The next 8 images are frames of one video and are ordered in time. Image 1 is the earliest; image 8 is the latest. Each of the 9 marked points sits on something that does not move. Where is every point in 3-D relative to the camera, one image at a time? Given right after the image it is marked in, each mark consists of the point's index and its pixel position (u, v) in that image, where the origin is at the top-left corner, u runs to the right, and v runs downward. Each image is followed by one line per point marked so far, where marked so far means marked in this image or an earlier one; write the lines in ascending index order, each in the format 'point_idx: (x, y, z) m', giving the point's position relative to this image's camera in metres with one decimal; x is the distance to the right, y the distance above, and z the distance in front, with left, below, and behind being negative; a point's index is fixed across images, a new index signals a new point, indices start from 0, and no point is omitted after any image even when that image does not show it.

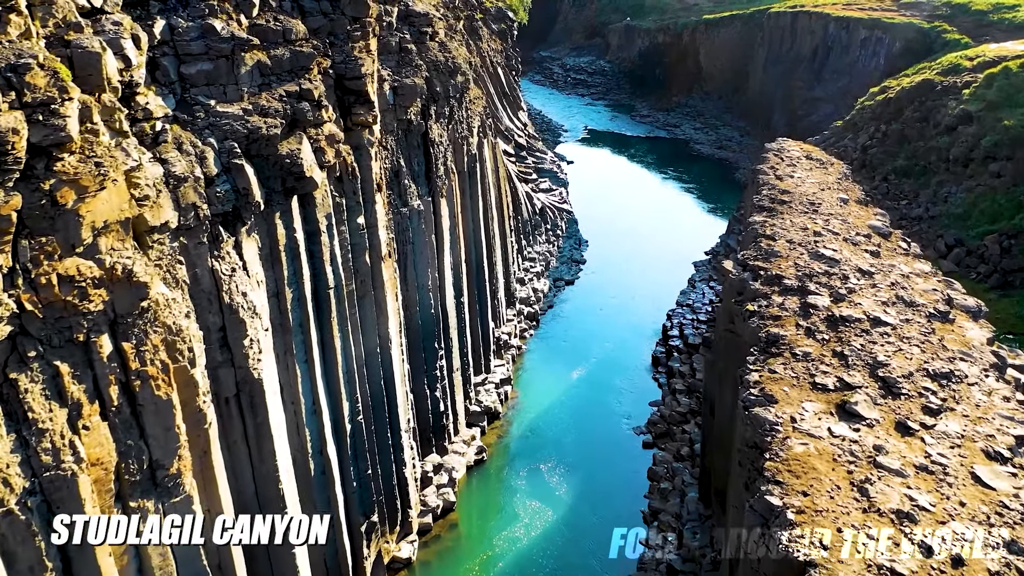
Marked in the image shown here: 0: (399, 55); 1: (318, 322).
0: (-2.7, +5.5, +17.8) m
1: (-3.8, -0.6, +14.7) m
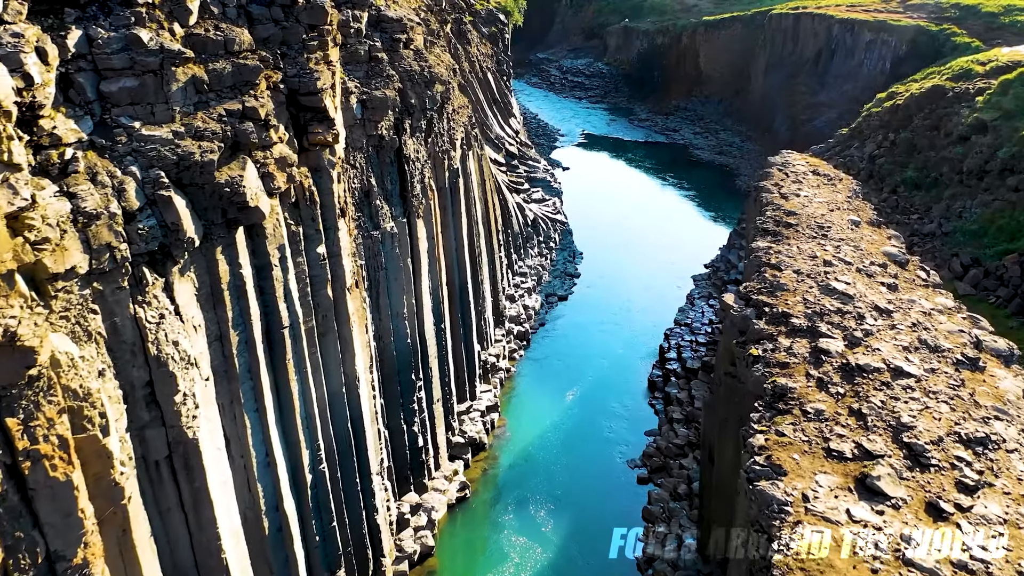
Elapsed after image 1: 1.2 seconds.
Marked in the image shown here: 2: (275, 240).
0: (-3.1, +4.8, +16.3) m
1: (-4.2, -1.3, +13.1) m
2: (-4.0, +0.8, +12.6) m
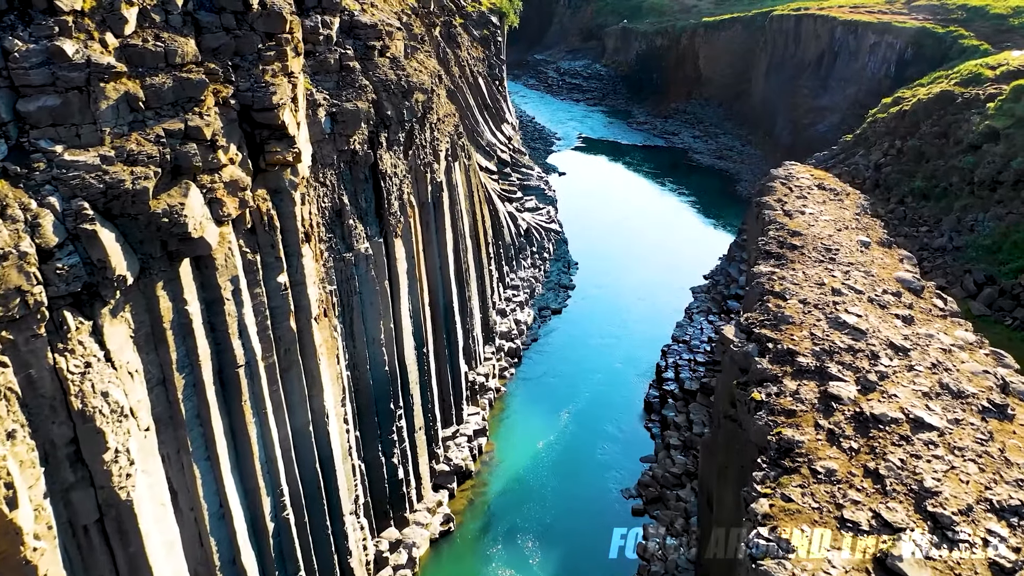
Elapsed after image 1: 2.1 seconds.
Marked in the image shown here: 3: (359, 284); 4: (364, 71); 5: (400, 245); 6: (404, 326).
0: (-3.5, +4.3, +15.1) m
1: (-4.6, -1.8, +11.9) m
2: (-4.4, +0.3, +11.4) m
3: (-3.3, +0.1, +16.1) m
4: (-3.2, +4.6, +16.1) m
5: (-2.6, +1.0, +17.4) m
6: (-2.6, -0.9, +17.9) m
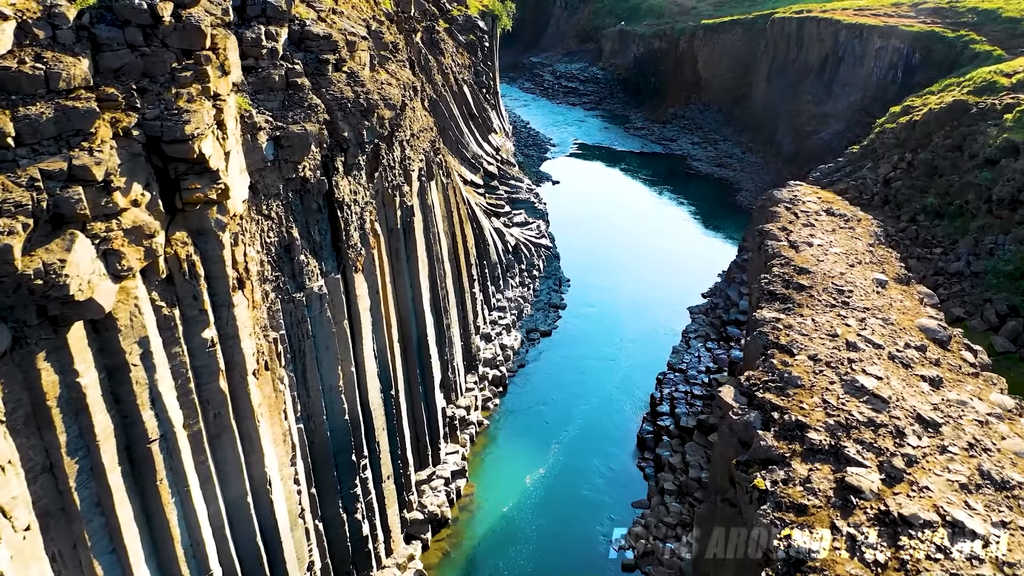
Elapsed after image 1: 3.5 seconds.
0: (-4.0, +3.4, +13.3) m
1: (-5.1, -2.7, +10.1) m
2: (-4.9, -0.6, +9.7) m
3: (-3.8, -0.7, +14.3) m
4: (-3.7, +3.8, +14.3) m
5: (-3.1, +0.2, +15.7) m
6: (-3.1, -1.7, +16.1) m
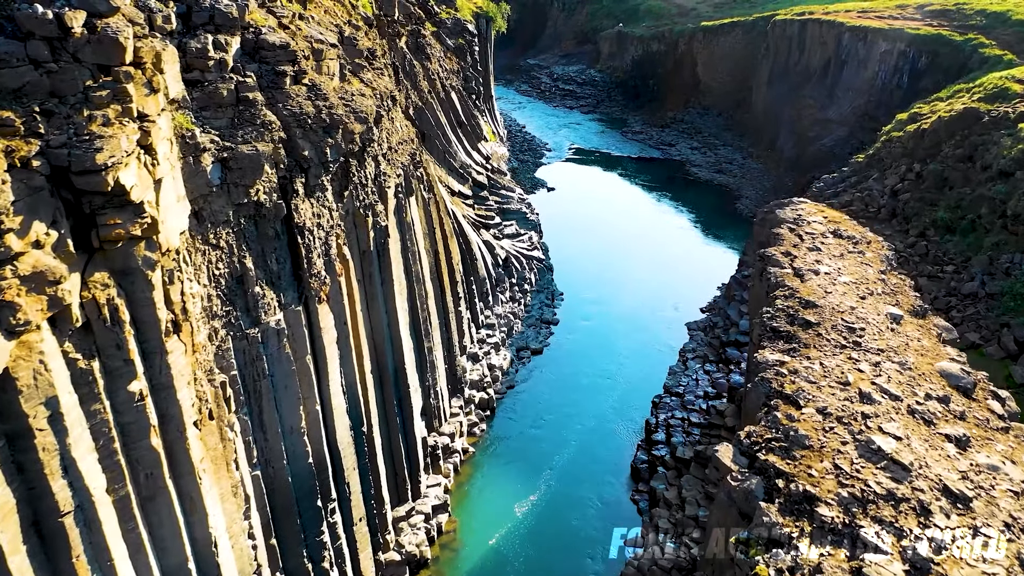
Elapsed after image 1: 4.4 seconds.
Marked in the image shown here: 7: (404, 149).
0: (-4.4, +2.8, +12.0) m
1: (-5.5, -3.3, +8.8) m
2: (-5.3, -1.2, +8.4) m
3: (-4.2, -1.3, +13.0) m
4: (-4.1, +3.2, +13.0) m
5: (-3.5, -0.4, +14.4) m
6: (-3.5, -2.3, +14.8) m
7: (-2.9, +3.7, +19.9) m
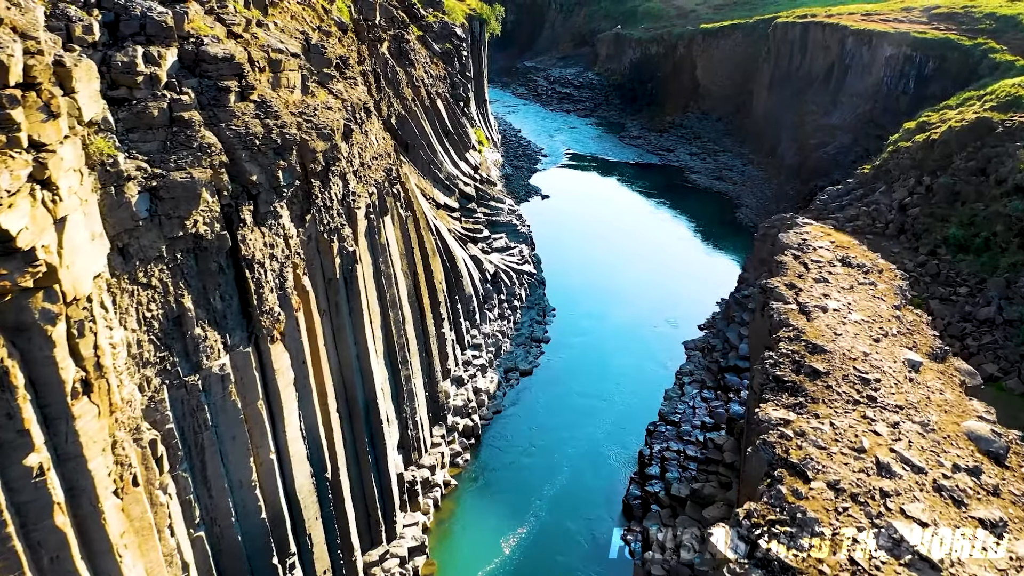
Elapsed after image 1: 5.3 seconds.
0: (-4.8, +2.2, +10.6) m
1: (-6.0, -3.9, +7.5) m
2: (-5.7, -1.8, +7.0) m
3: (-4.6, -2.0, +11.6) m
4: (-4.5, +2.6, +11.6) m
5: (-4.0, -1.1, +13.0) m
6: (-3.9, -2.9, +13.5) m
7: (-3.3, +3.0, +18.5) m
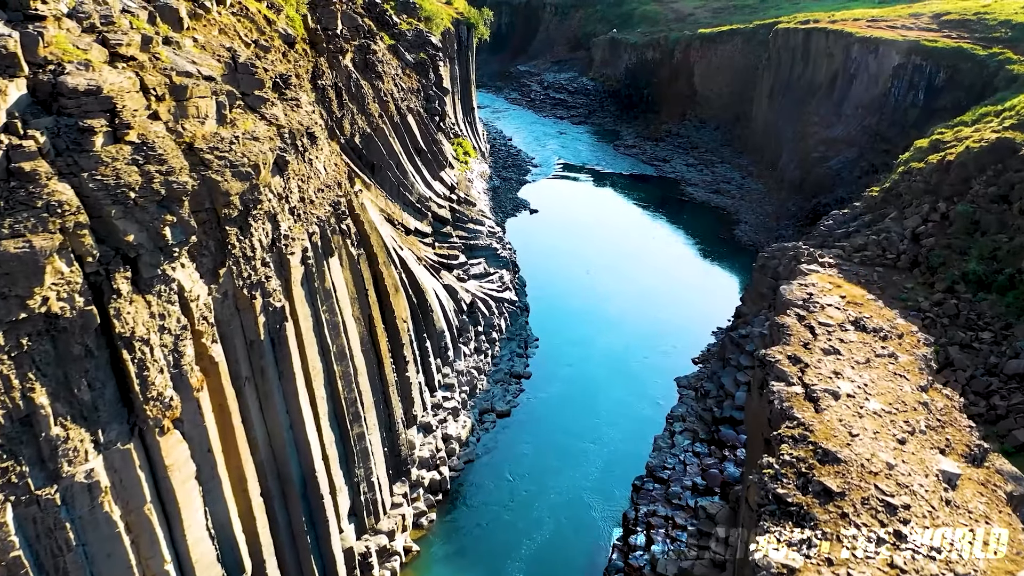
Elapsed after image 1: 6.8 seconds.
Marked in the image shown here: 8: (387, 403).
0: (-5.6, +1.1, +8.4) m
1: (-6.8, -5.0, +5.2) m
2: (-6.5, -2.9, +4.7) m
3: (-5.4, -3.0, +9.4) m
4: (-5.3, +1.5, +9.4) m
5: (-4.7, -2.2, +10.7) m
6: (-4.7, -4.0, +11.2) m
7: (-4.1, +1.9, +16.3) m
8: (-3.2, -2.8, +19.3) m
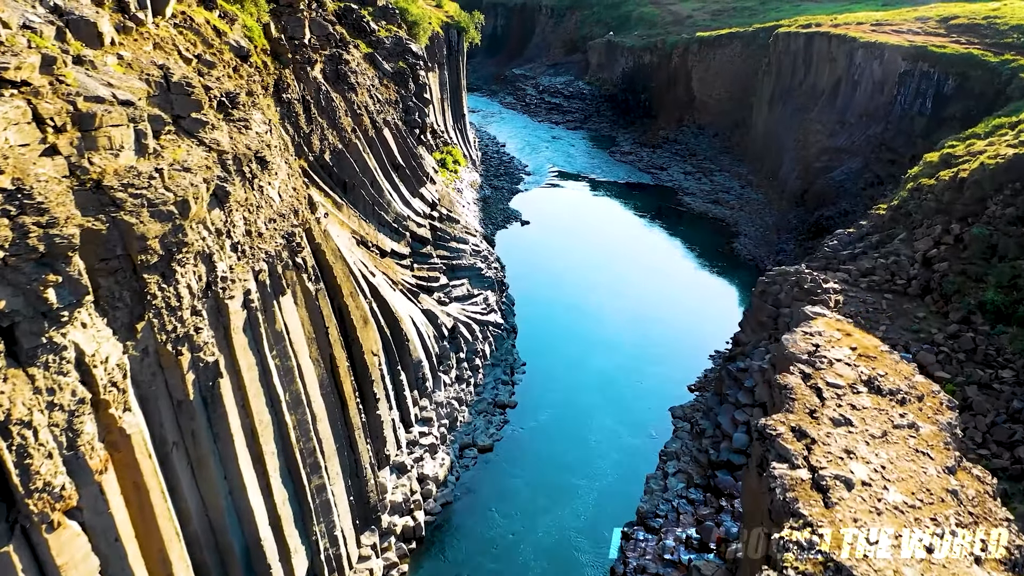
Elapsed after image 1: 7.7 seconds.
0: (-6.2, +0.3, +6.8) m
1: (-7.3, -5.8, +3.6) m
2: (-7.1, -3.7, +3.1) m
3: (-6.0, -3.8, +7.8) m
4: (-5.9, +0.7, +7.8) m
5: (-5.3, -3.0, +9.1) m
6: (-5.2, -4.8, +9.6) m
7: (-4.6, +1.1, +14.7) m
8: (-3.7, -3.6, +17.7) m
